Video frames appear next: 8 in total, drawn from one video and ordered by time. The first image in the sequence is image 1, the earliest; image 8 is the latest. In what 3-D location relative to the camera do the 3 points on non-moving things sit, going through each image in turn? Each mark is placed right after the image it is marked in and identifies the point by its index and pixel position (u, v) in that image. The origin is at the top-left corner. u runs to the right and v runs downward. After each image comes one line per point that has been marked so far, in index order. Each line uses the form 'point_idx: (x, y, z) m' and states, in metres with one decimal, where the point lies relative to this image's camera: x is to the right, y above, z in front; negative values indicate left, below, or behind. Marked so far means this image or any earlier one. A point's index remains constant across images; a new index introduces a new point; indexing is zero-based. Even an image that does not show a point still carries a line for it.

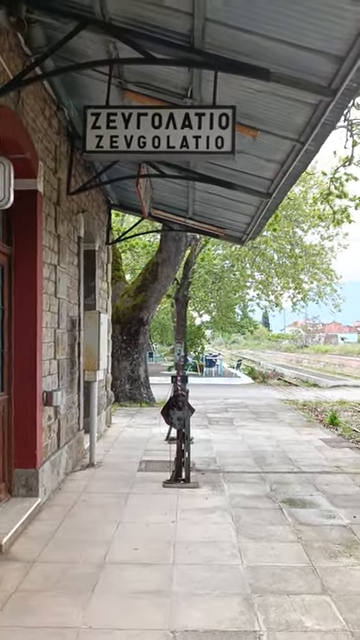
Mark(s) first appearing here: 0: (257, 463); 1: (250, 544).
0: (+1.0, -1.9, +8.1) m
1: (+0.6, -1.8, +4.9) m
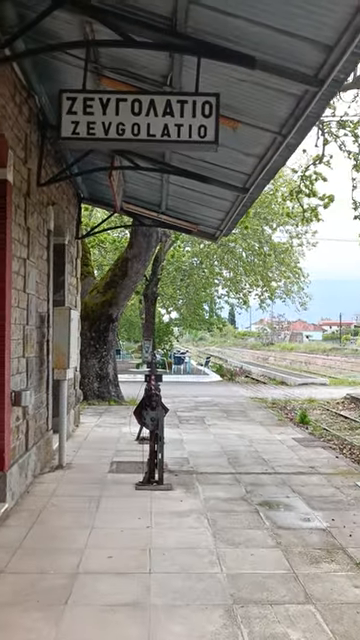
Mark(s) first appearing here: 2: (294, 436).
0: (+0.7, -1.9, +8.0) m
1: (+0.4, -1.8, +4.7) m
2: (+2.0, -2.0, +10.5) m
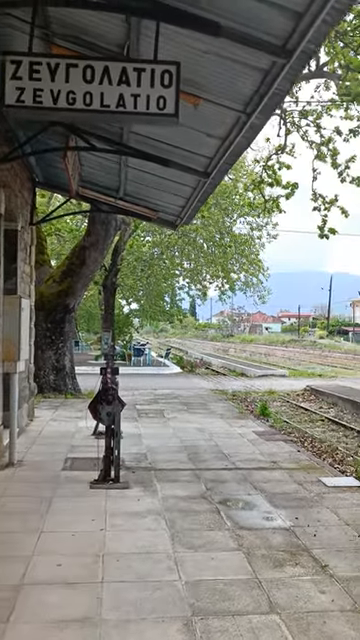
0: (+0.1, -1.8, +7.7) m
1: (+0.1, -1.7, +4.4) m
2: (+1.3, -1.8, +10.3) m
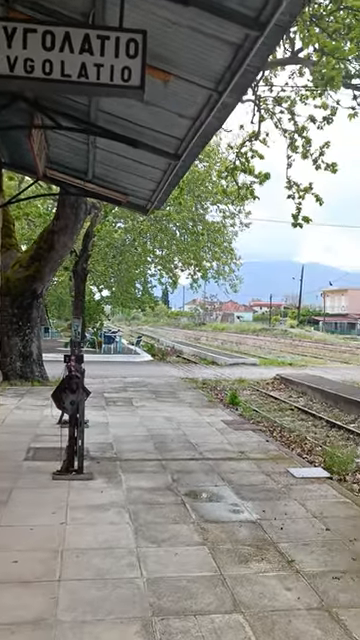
0: (-0.3, -1.6, +7.6) m
1: (-0.2, -1.6, +4.3) m
2: (+0.7, -1.6, +10.2) m
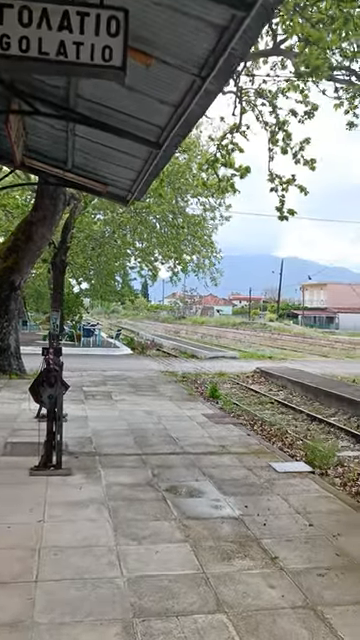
0: (-0.5, -1.5, +7.4) m
1: (-0.3, -1.5, +4.1) m
2: (+0.4, -1.5, +10.1) m
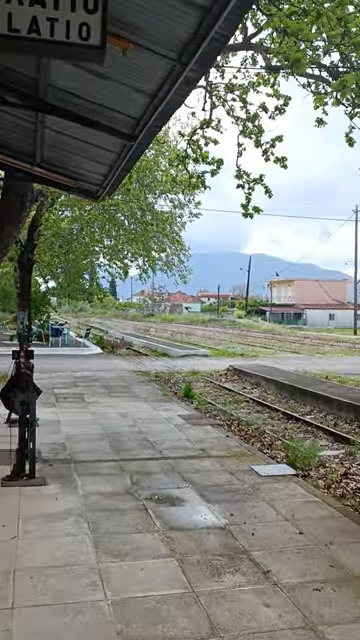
0: (-0.8, -1.5, +7.1) m
1: (-0.4, -1.6, +3.9) m
2: (0.0, -1.5, +9.8) m
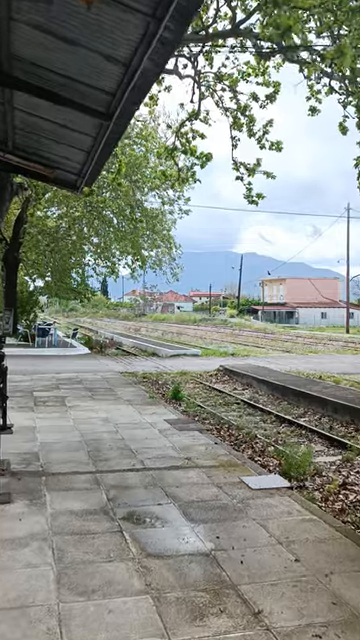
0: (-1.0, -1.5, +6.5) m
1: (-0.6, -1.5, +3.3) m
2: (-0.2, -1.5, +9.2) m
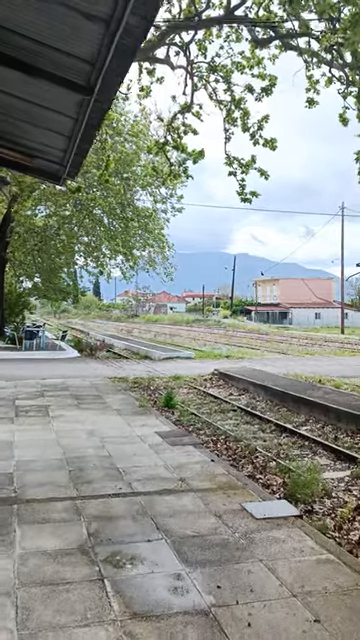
0: (-1.0, -1.5, +5.8) m
1: (-0.6, -1.6, +2.5) m
2: (-0.3, -1.5, +8.5) m
